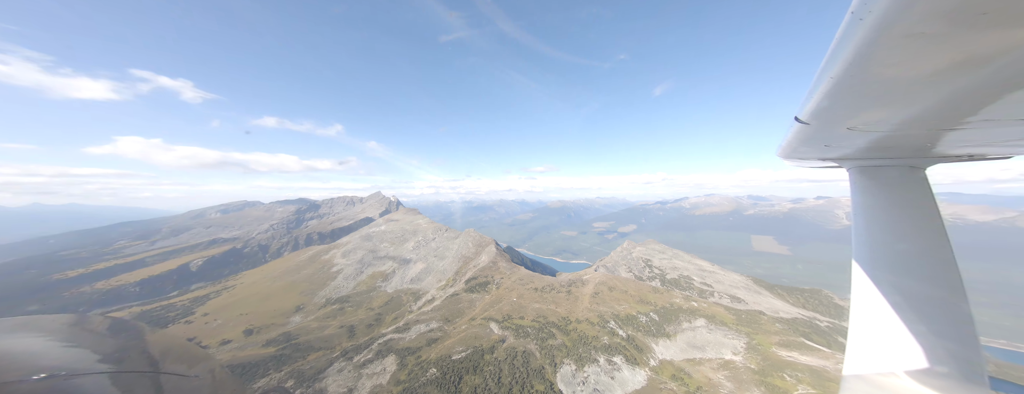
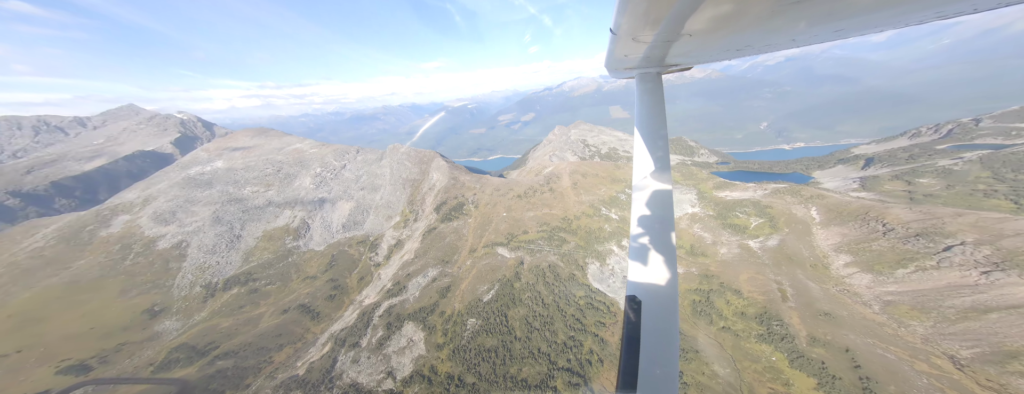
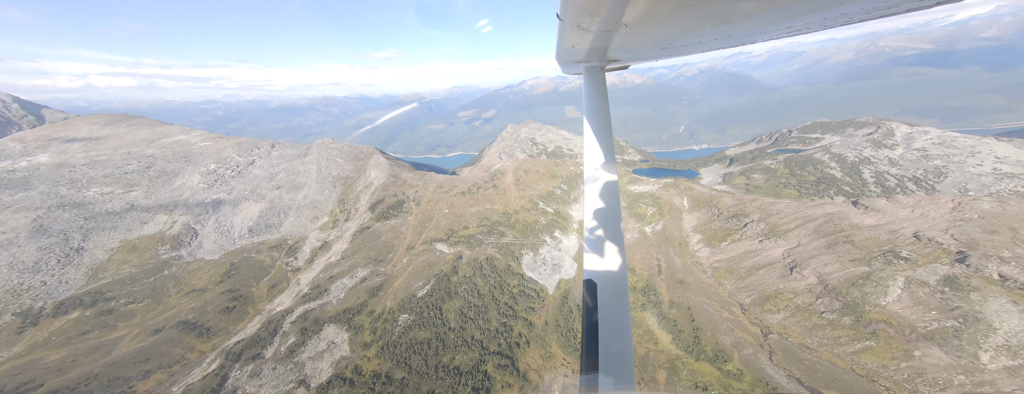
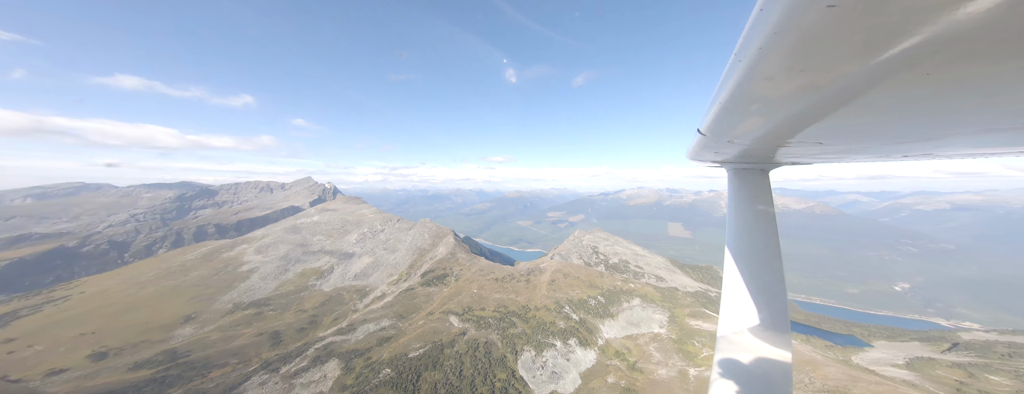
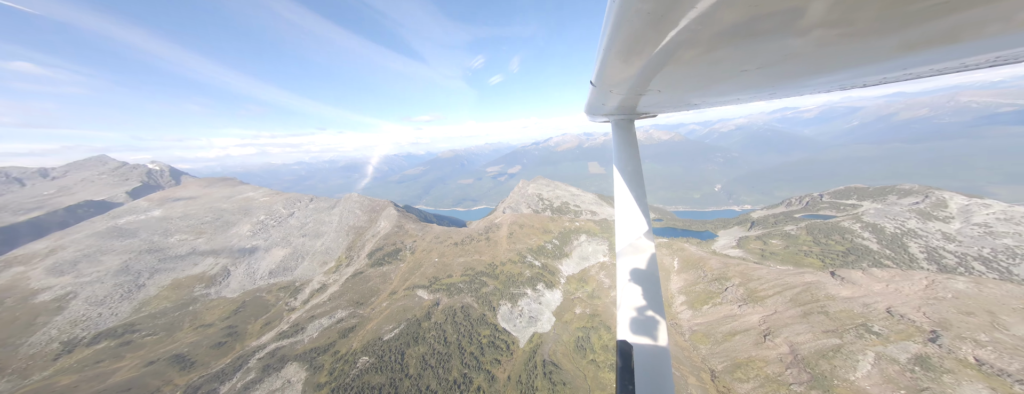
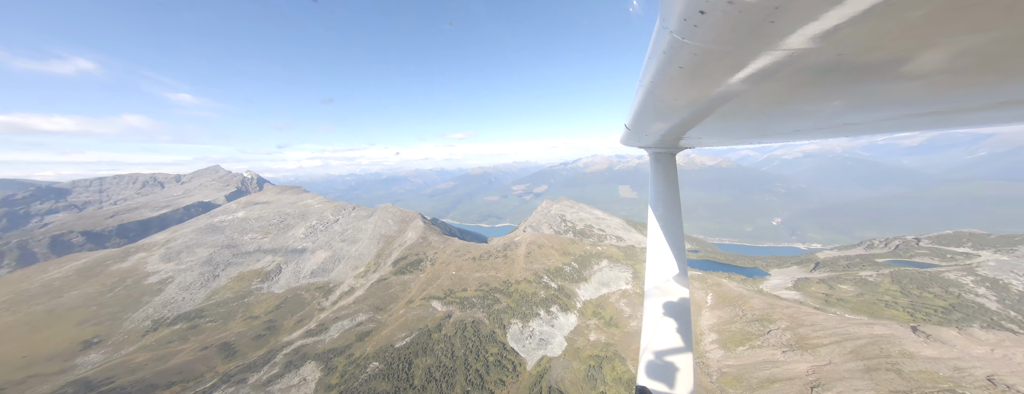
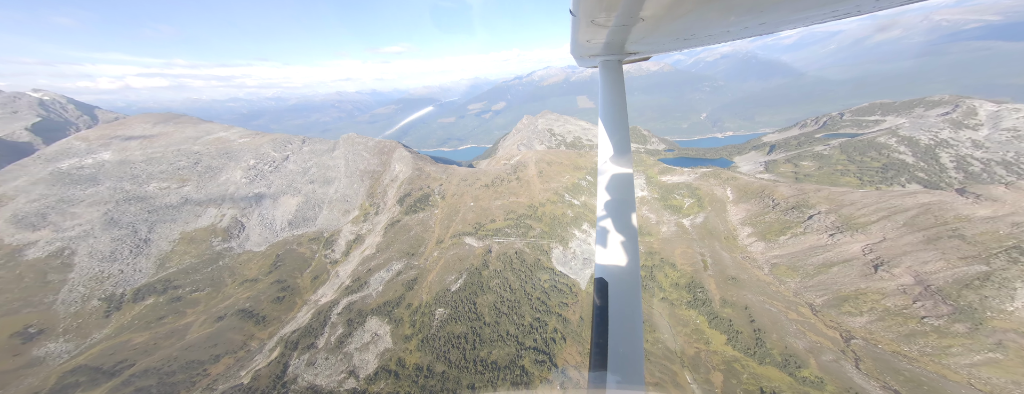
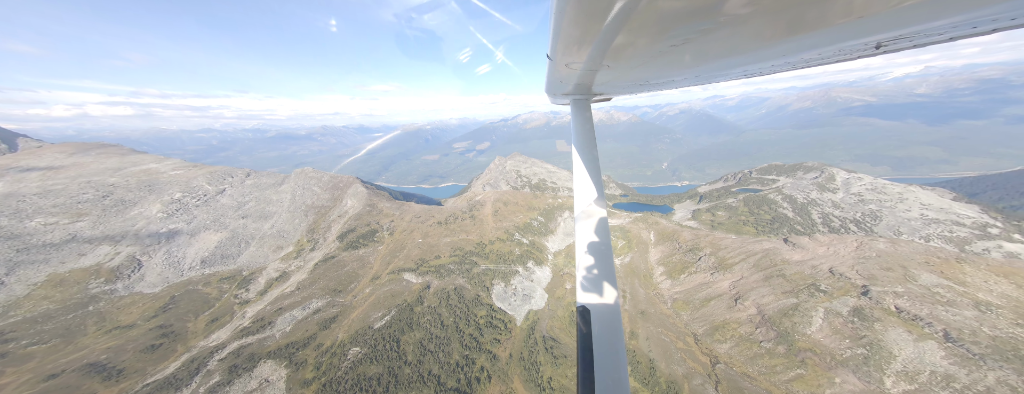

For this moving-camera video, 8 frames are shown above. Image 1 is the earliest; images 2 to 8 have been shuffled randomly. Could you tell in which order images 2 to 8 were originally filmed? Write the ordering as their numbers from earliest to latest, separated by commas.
4, 6, 5, 8, 3, 7, 2
